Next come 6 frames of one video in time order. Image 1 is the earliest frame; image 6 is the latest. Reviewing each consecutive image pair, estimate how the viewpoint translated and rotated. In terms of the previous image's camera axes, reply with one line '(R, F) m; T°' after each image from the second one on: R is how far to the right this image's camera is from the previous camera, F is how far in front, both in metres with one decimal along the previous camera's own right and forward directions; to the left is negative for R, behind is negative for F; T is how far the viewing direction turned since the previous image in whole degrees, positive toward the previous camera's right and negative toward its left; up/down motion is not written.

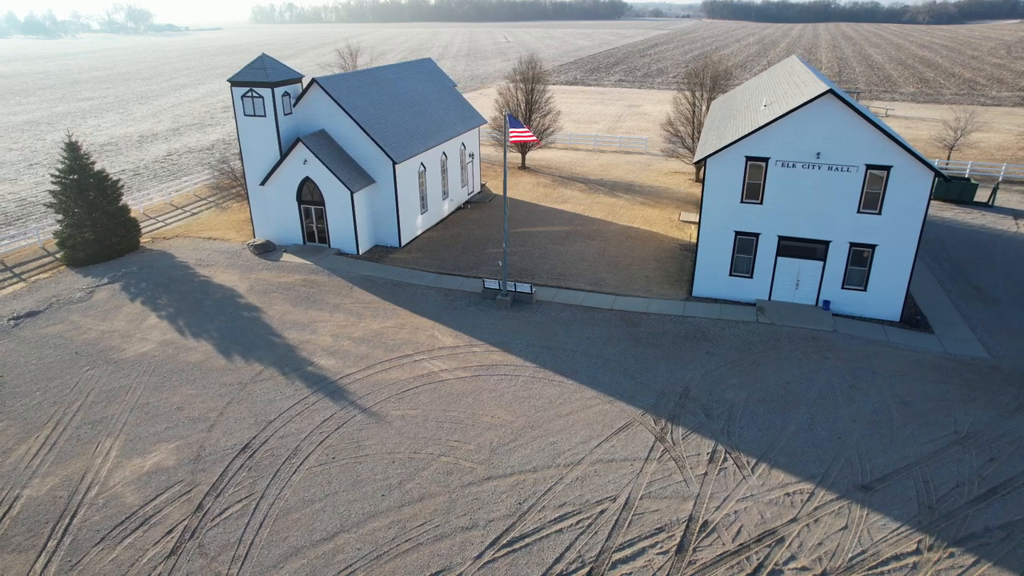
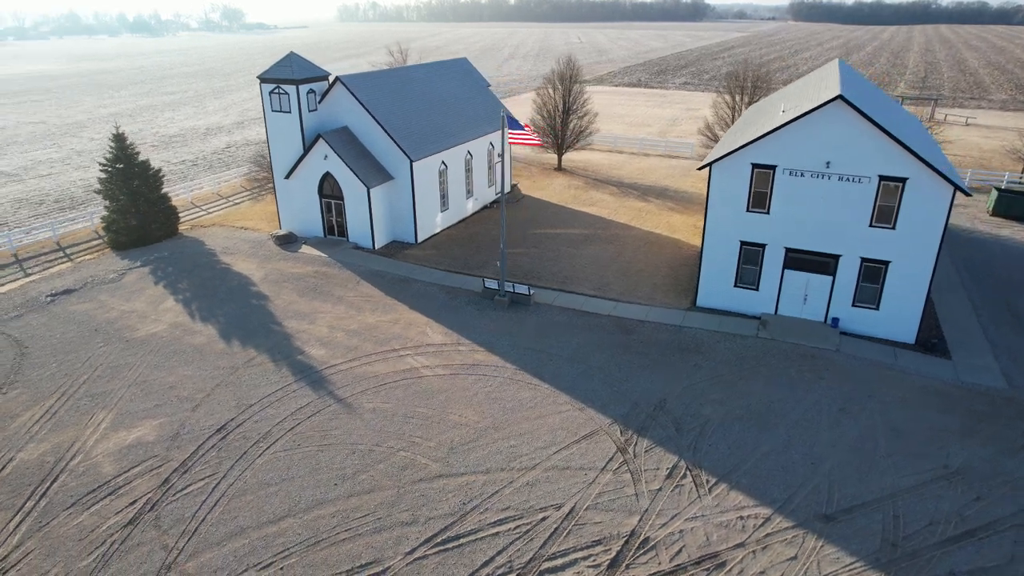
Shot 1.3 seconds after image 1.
(+2.6, +0.2) m; -6°
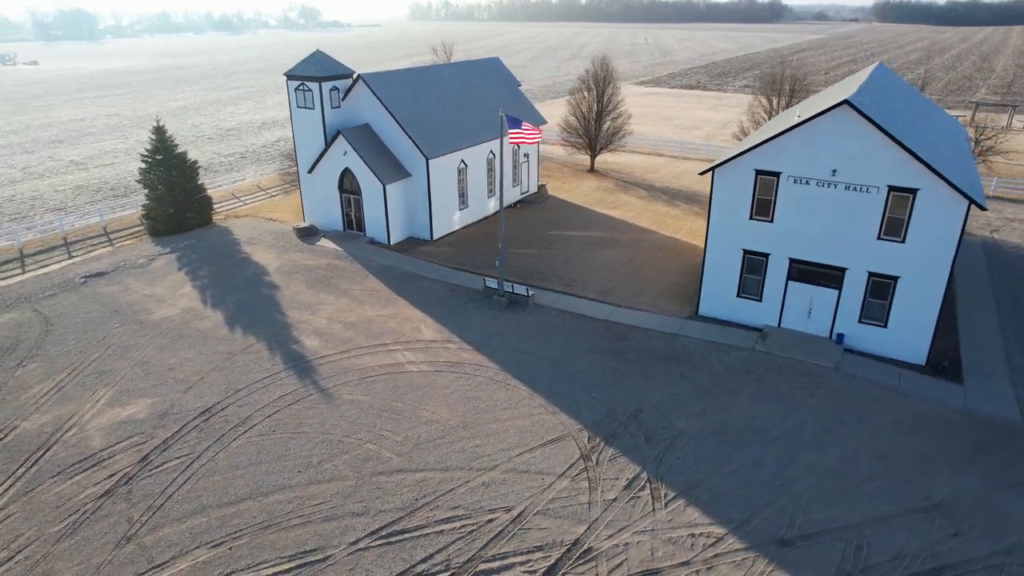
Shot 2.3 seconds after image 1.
(+2.3, +0.1) m; -5°
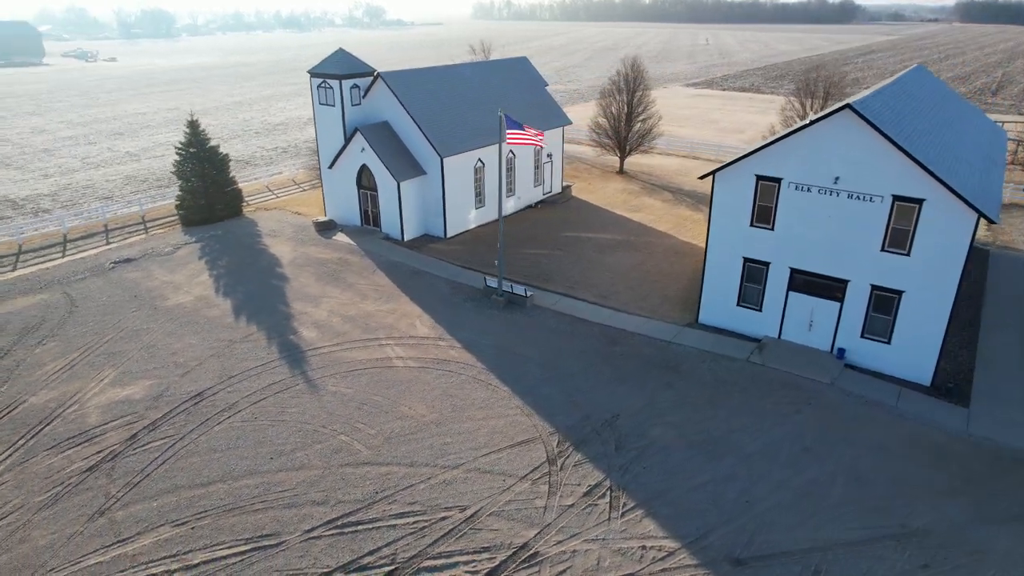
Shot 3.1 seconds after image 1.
(+2.0, +0.1) m; -5°
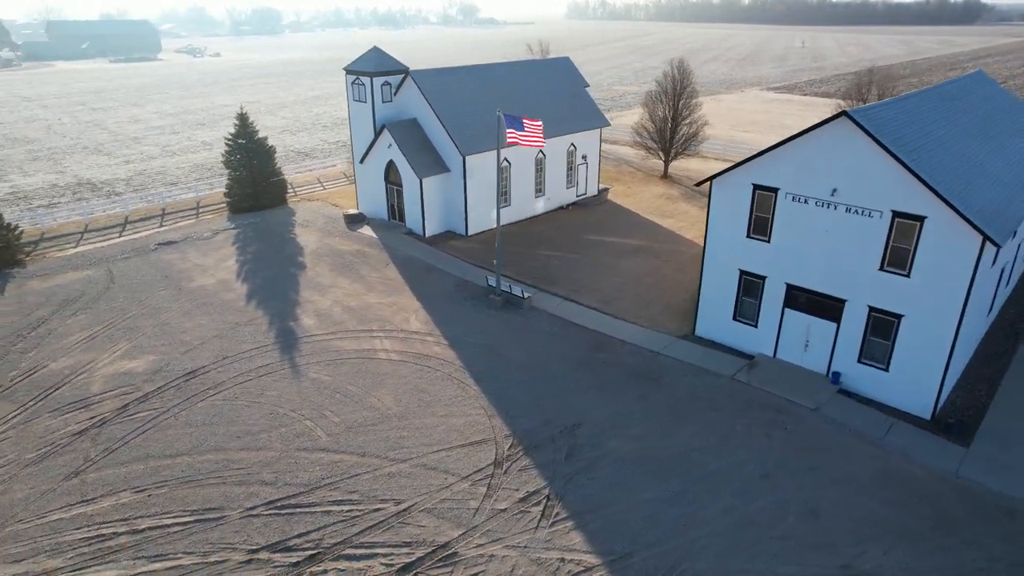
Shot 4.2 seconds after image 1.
(+3.0, +0.2) m; -7°
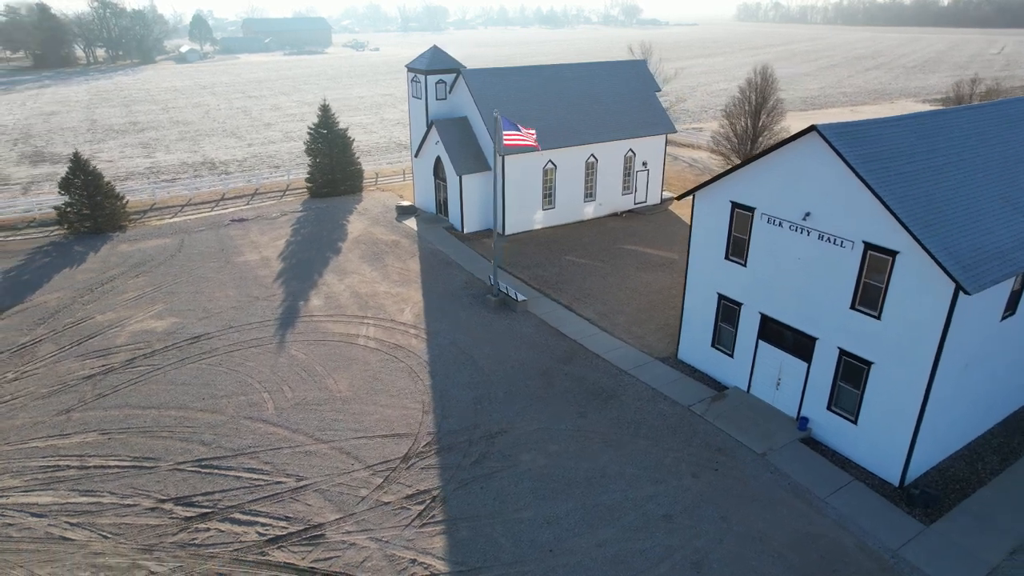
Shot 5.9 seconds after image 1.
(+5.2, +0.6) m; -12°
